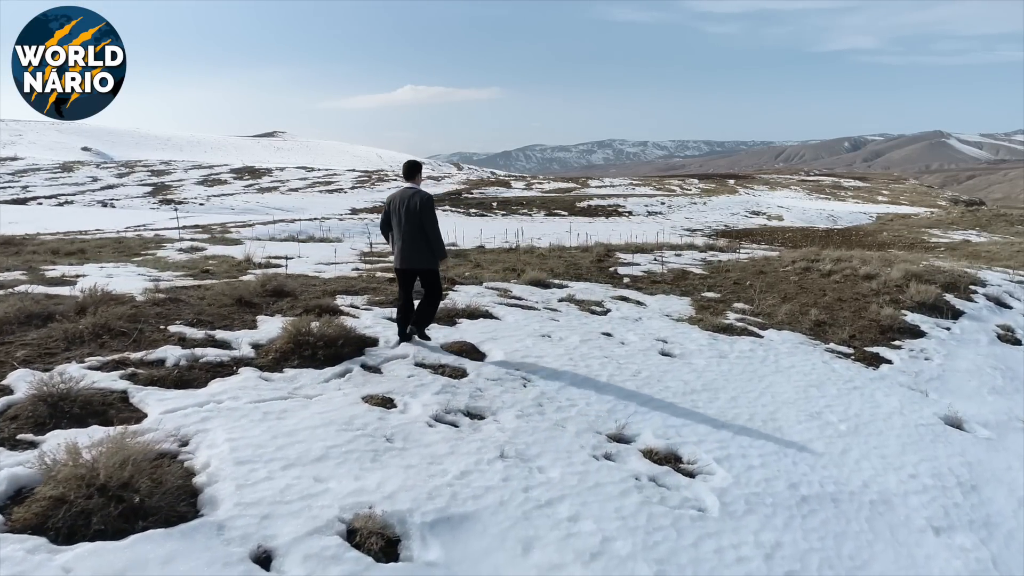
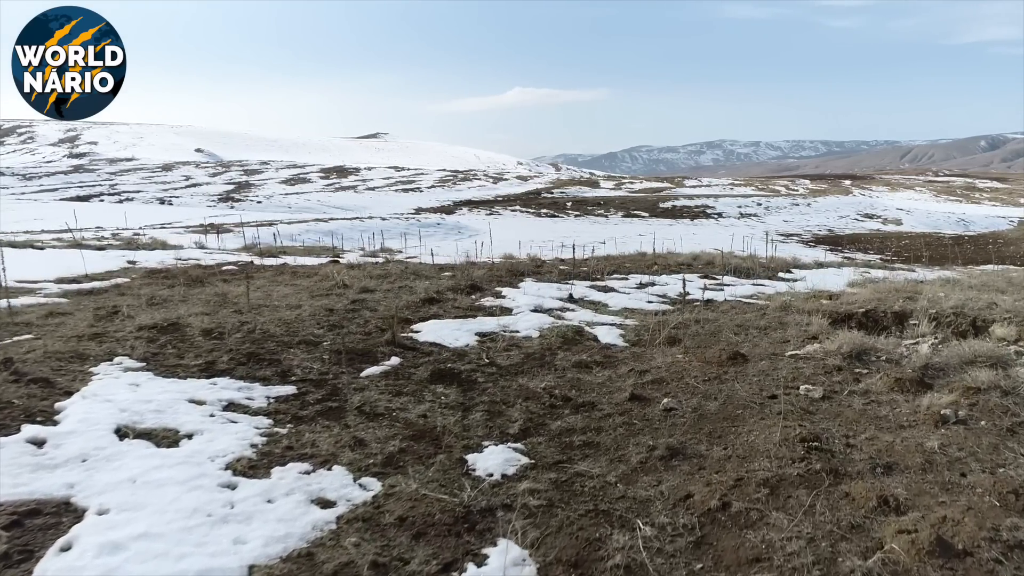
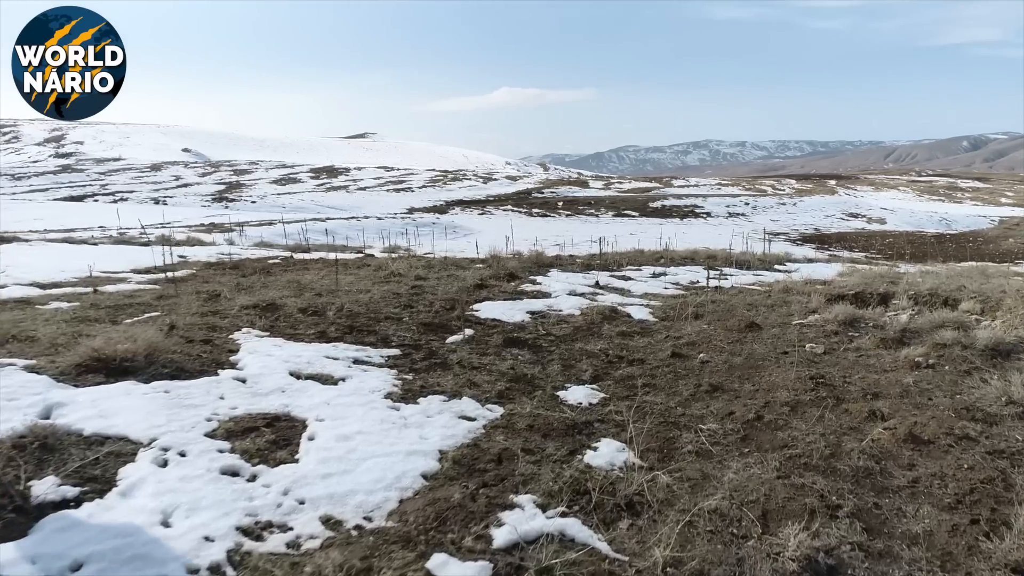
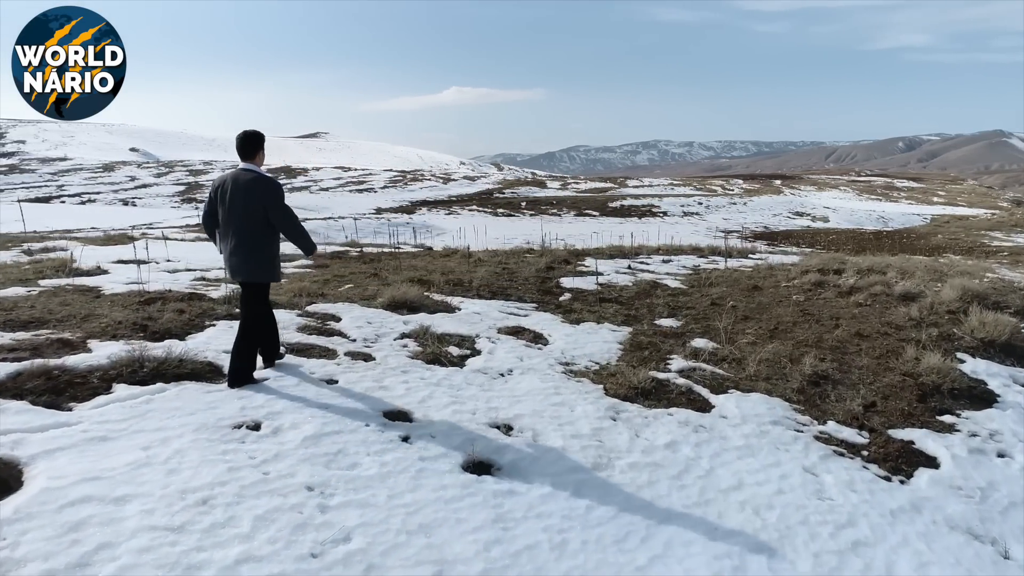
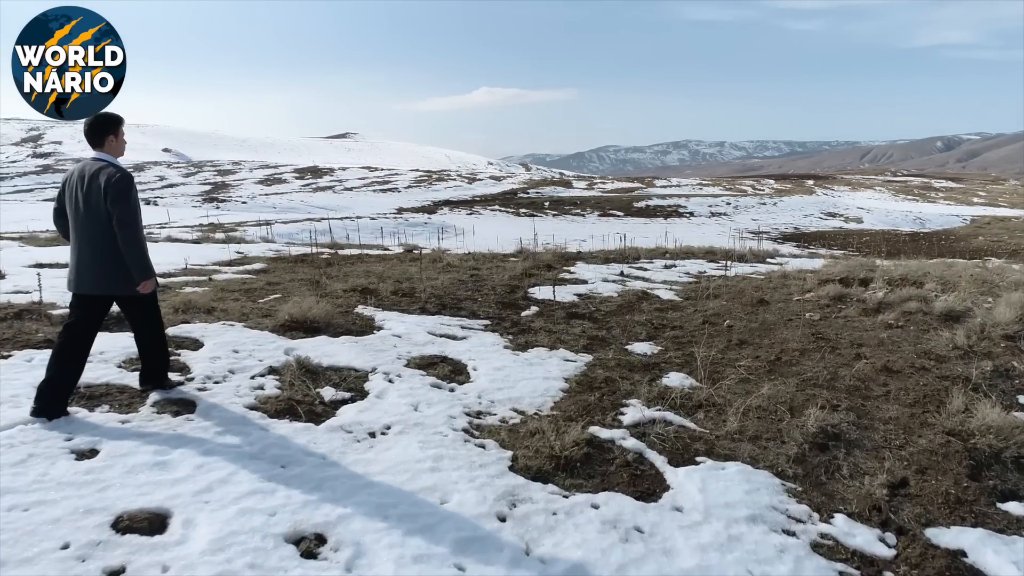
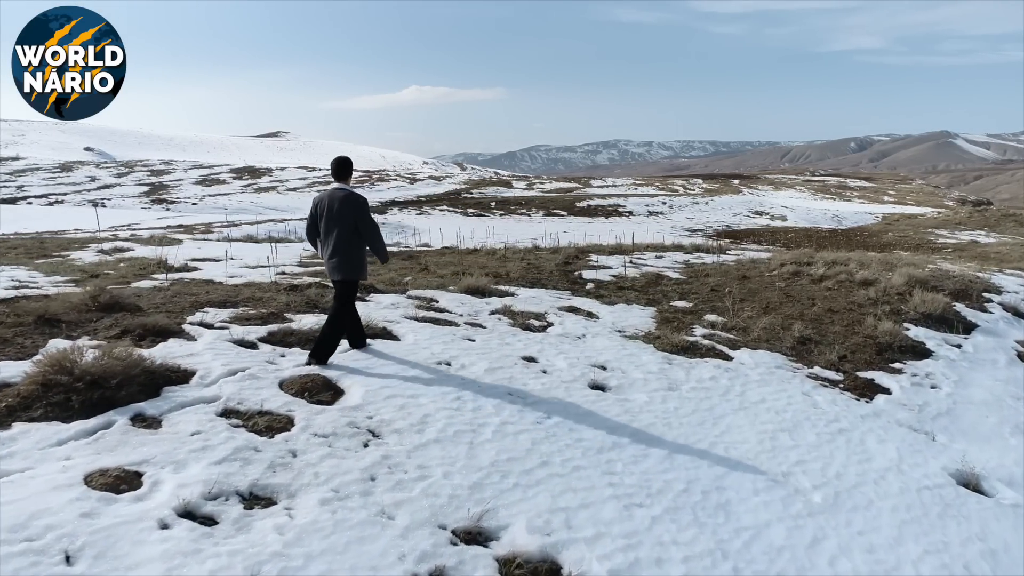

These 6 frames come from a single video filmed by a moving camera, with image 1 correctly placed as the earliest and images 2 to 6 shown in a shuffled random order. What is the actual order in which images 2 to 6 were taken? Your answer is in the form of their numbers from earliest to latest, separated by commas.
6, 4, 5, 3, 2
